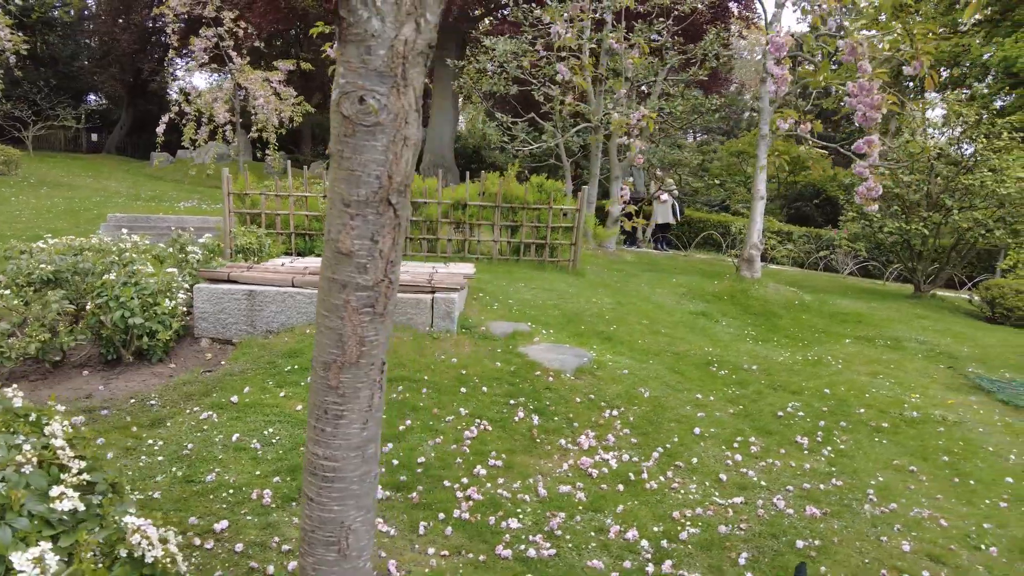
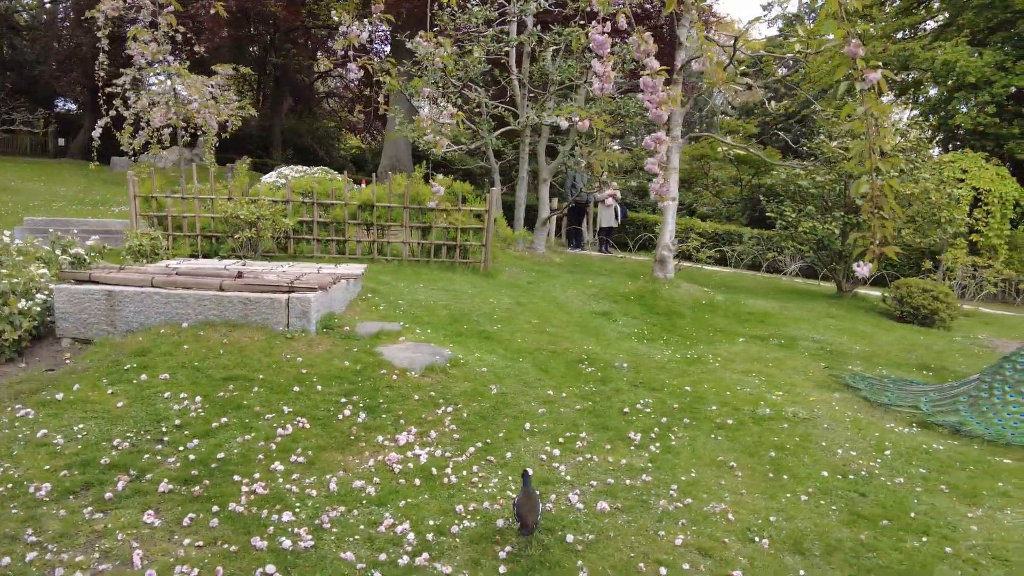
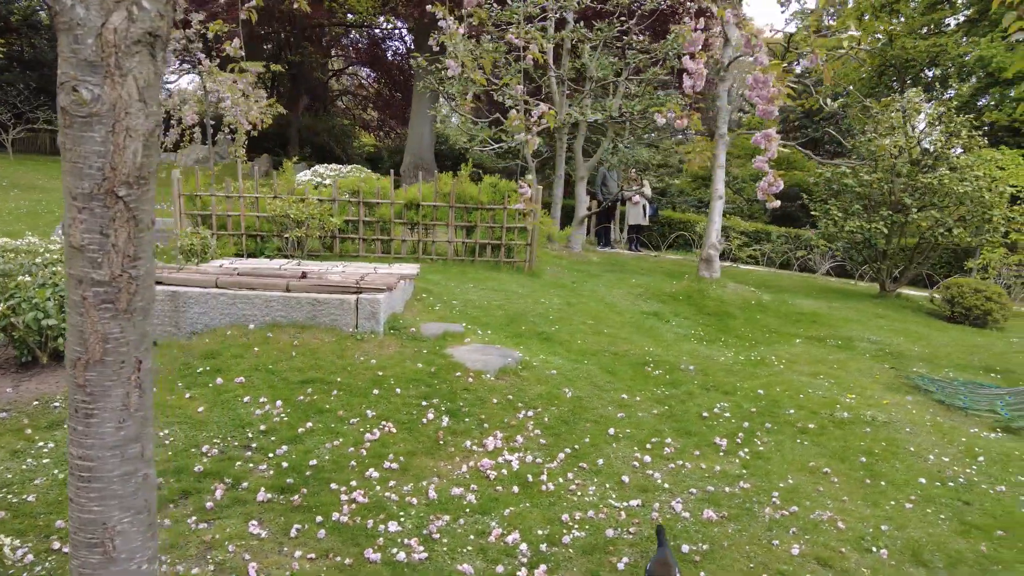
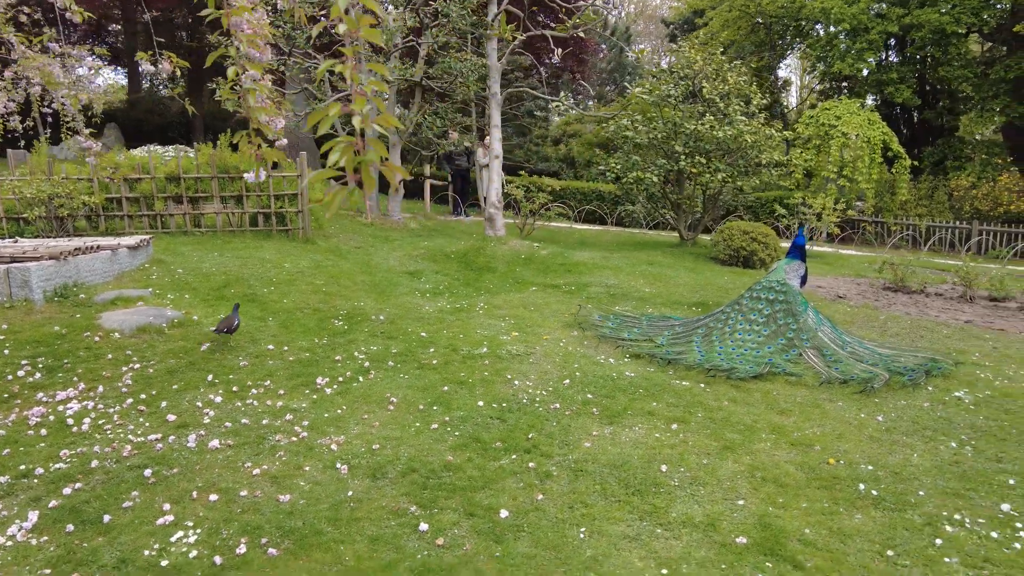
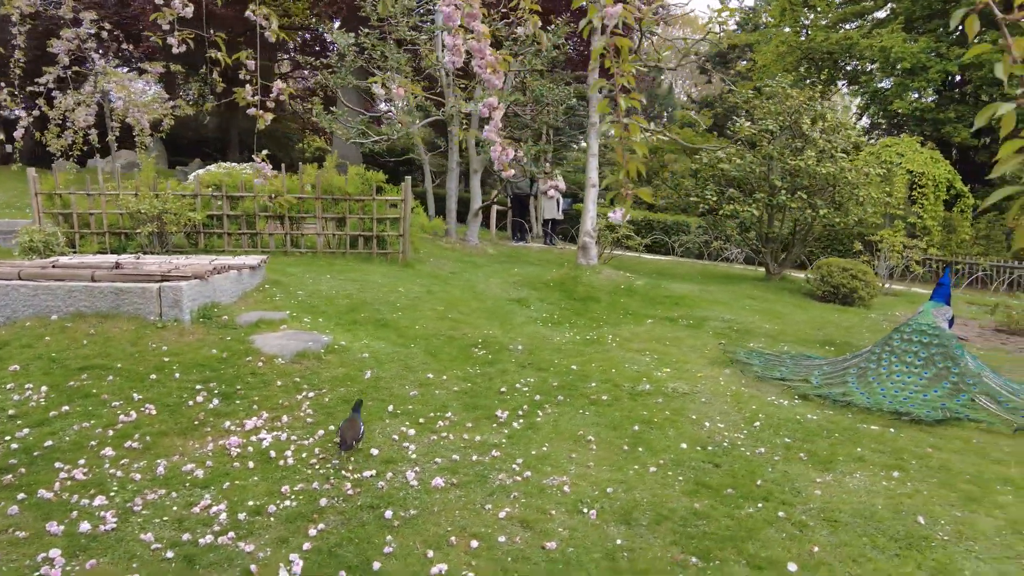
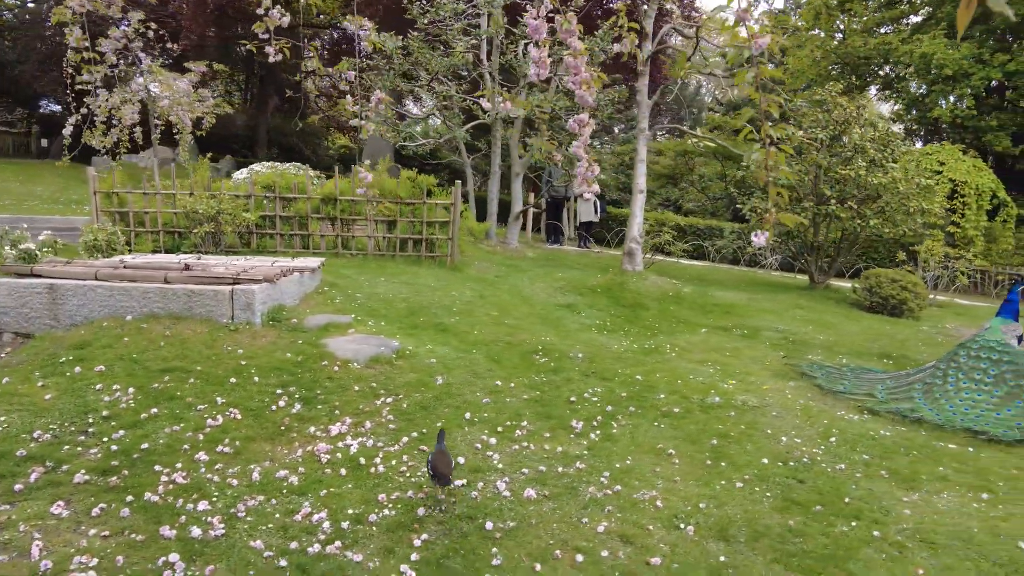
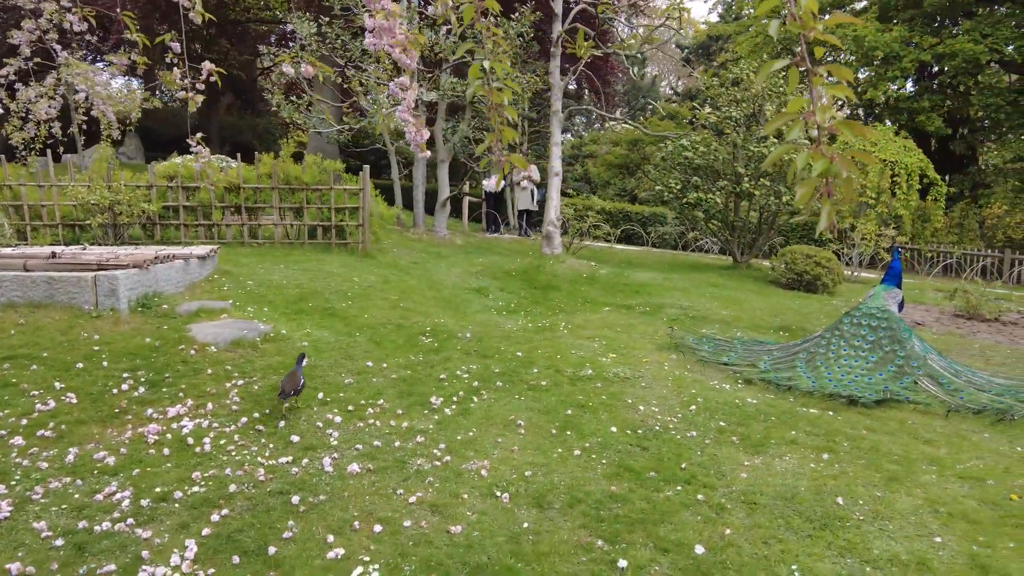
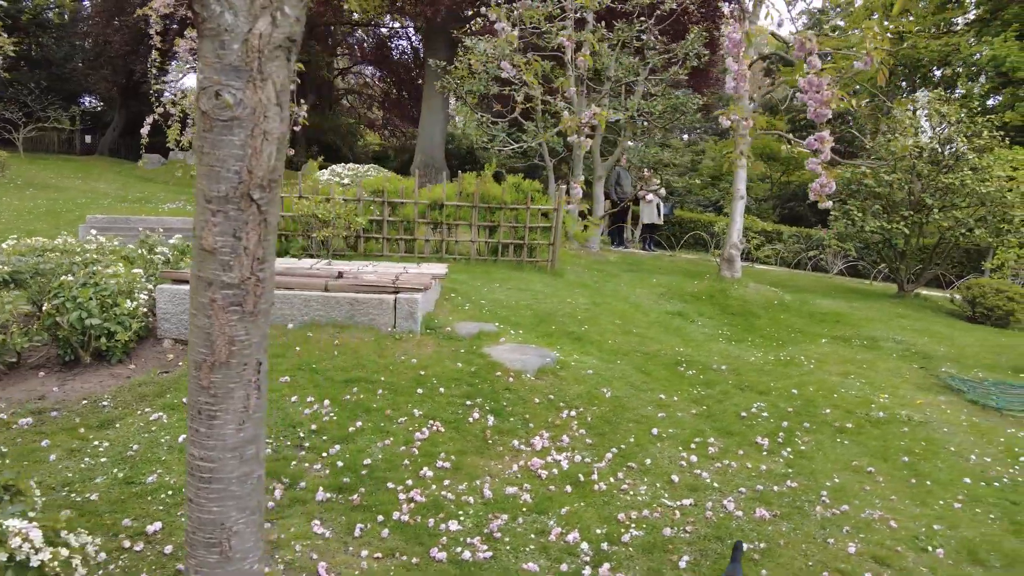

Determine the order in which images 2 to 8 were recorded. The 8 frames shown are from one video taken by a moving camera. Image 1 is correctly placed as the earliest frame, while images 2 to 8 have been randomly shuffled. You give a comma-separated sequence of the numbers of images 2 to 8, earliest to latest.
8, 3, 2, 6, 5, 7, 4
